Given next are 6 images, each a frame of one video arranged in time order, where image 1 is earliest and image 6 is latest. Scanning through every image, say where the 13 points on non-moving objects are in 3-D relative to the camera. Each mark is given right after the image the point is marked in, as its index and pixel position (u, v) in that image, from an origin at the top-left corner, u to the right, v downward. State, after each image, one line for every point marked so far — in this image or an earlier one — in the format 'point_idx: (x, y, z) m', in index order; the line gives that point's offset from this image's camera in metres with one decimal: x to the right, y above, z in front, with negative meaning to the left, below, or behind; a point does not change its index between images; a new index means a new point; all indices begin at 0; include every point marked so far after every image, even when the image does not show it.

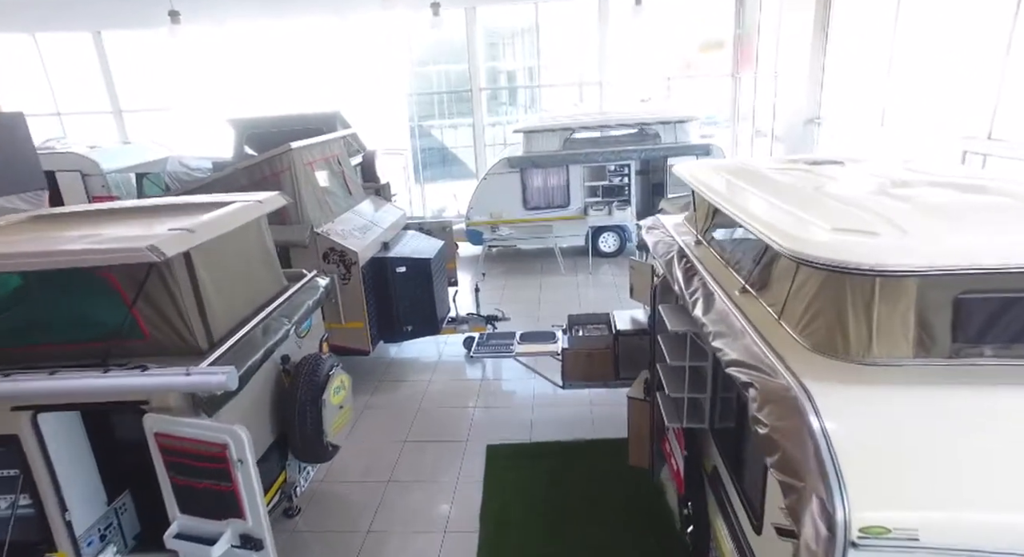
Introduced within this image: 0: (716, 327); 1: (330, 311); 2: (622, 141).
0: (+0.8, -0.2, +2.1) m
1: (-1.5, -0.3, +4.7) m
2: (+1.6, +2.0, +8.3) m
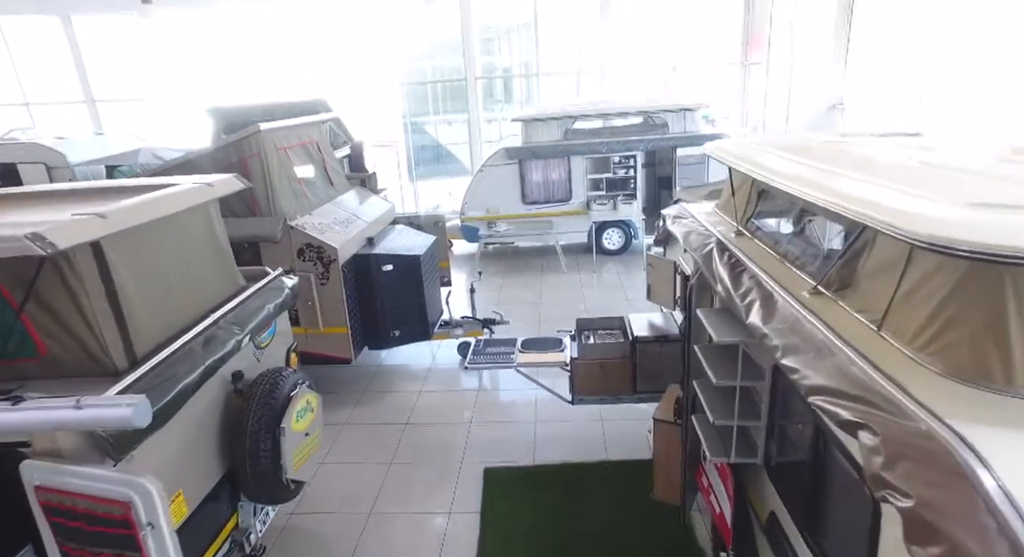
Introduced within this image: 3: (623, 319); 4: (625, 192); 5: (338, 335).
0: (+0.8, -0.2, +1.6) m
1: (-1.5, -0.3, +4.2) m
2: (+1.6, +2.0, +7.8) m
3: (+0.7, -0.3, +3.6) m
4: (+1.5, +1.1, +7.7) m
5: (-1.3, -0.4, +4.2) m
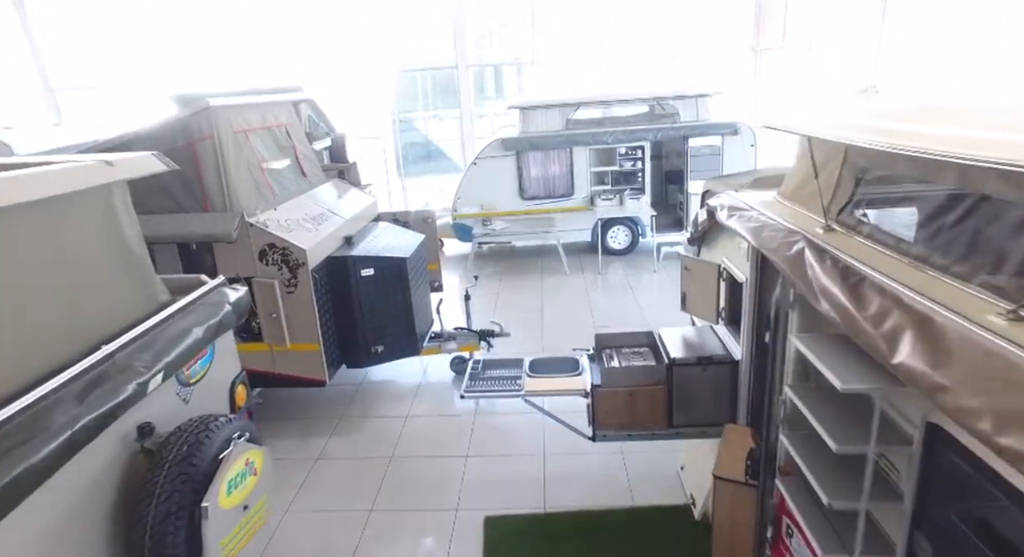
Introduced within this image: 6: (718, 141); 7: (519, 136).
0: (+0.8, -0.2, +1.0) m
1: (-1.5, -0.3, +3.5) m
2: (+1.5, +2.0, +7.2) m
3: (+0.8, -0.3, +3.0) m
4: (+1.5, +1.1, +7.0) m
5: (-1.3, -0.5, +3.5) m
6: (+2.4, +1.6, +6.8) m
7: (+0.1, +1.7, +6.8) m
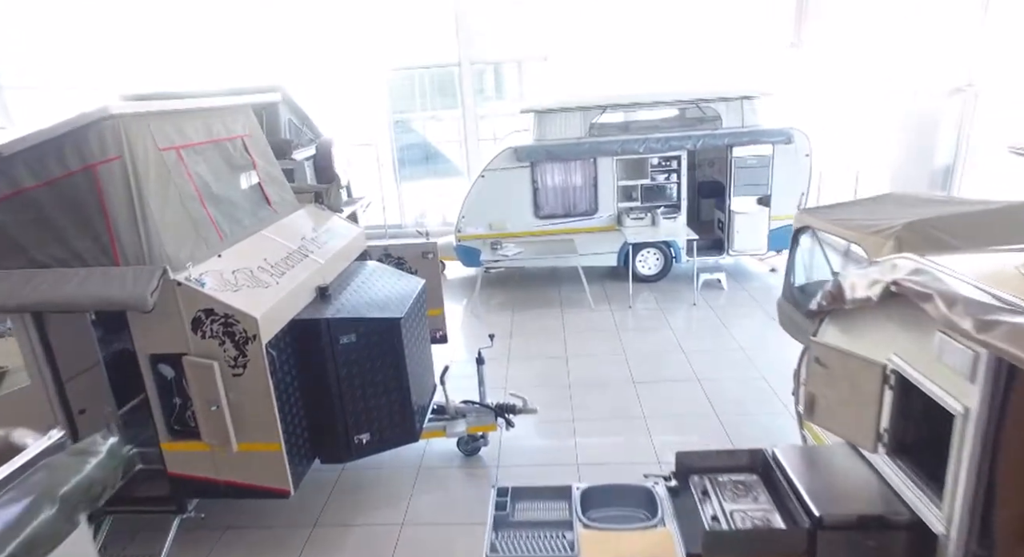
0: (+1.0, -0.5, 0.0) m
1: (-1.3, -0.6, +2.5) m
2: (+1.6, +1.6, +6.2) m
3: (+0.9, -0.6, +2.0) m
4: (+1.6, +0.8, +6.1) m
5: (-1.1, -0.8, +2.6) m
6: (+2.6, +1.3, +5.8) m
7: (+0.2, +1.4, +5.8) m
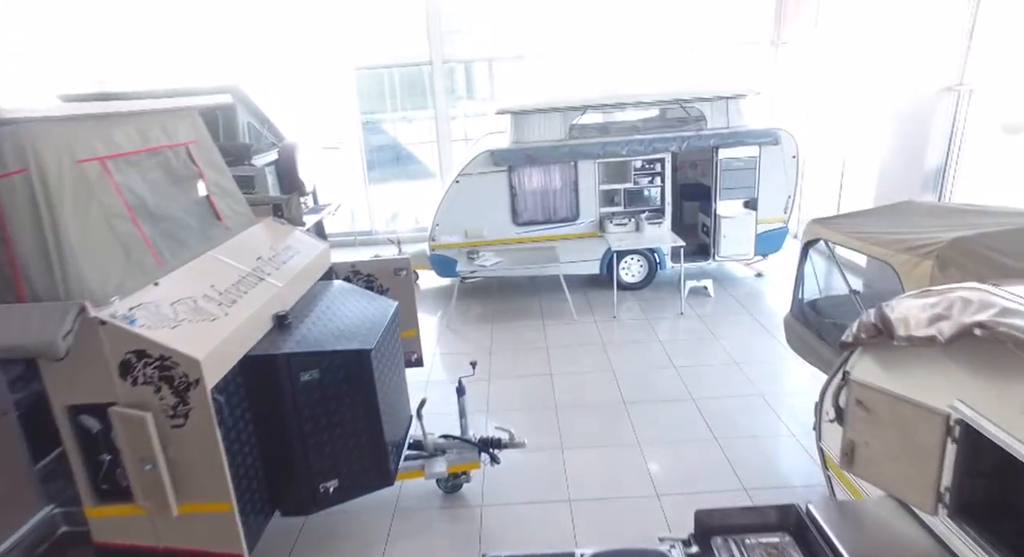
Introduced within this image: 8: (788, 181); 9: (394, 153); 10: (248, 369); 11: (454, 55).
0: (+1.1, -0.6, -0.3) m
1: (-1.4, -0.8, +2.1) m
2: (+1.4, +1.6, +6.0) m
3: (+0.9, -0.7, +1.8) m
4: (+1.4, +0.7, +5.8) m
5: (-1.1, -0.9, +2.2) m
6: (+2.4, +1.2, +5.6) m
7: (0.0, +1.3, +5.5) m
8: (+2.7, +1.0, +5.7) m
9: (-1.6, +1.7, +7.8) m
10: (-1.1, -0.4, +2.4) m
11: (-0.7, +2.9, +7.3) m
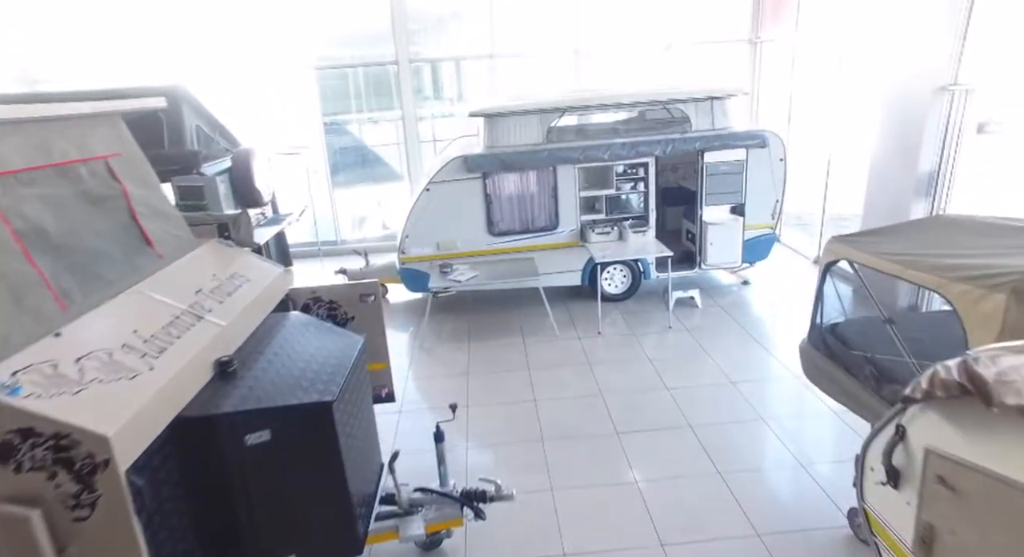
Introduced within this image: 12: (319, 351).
0: (+1.2, -0.7, -0.6) m
1: (-1.4, -0.9, +1.7) m
2: (+1.1, +1.5, +5.6) m
3: (+0.9, -0.8, +1.4) m
4: (+1.1, +0.6, +5.5) m
5: (-1.2, -1.1, +1.7) m
6: (+2.1, +1.1, +5.3) m
7: (-0.2, +1.1, +5.1) m
8: (+2.5, +0.9, +5.5) m
9: (-1.9, +1.5, +7.4) m
10: (-1.1, -0.5, +2.0) m
11: (-1.0, +2.7, +6.9) m
12: (-0.9, -0.3, +2.5) m
